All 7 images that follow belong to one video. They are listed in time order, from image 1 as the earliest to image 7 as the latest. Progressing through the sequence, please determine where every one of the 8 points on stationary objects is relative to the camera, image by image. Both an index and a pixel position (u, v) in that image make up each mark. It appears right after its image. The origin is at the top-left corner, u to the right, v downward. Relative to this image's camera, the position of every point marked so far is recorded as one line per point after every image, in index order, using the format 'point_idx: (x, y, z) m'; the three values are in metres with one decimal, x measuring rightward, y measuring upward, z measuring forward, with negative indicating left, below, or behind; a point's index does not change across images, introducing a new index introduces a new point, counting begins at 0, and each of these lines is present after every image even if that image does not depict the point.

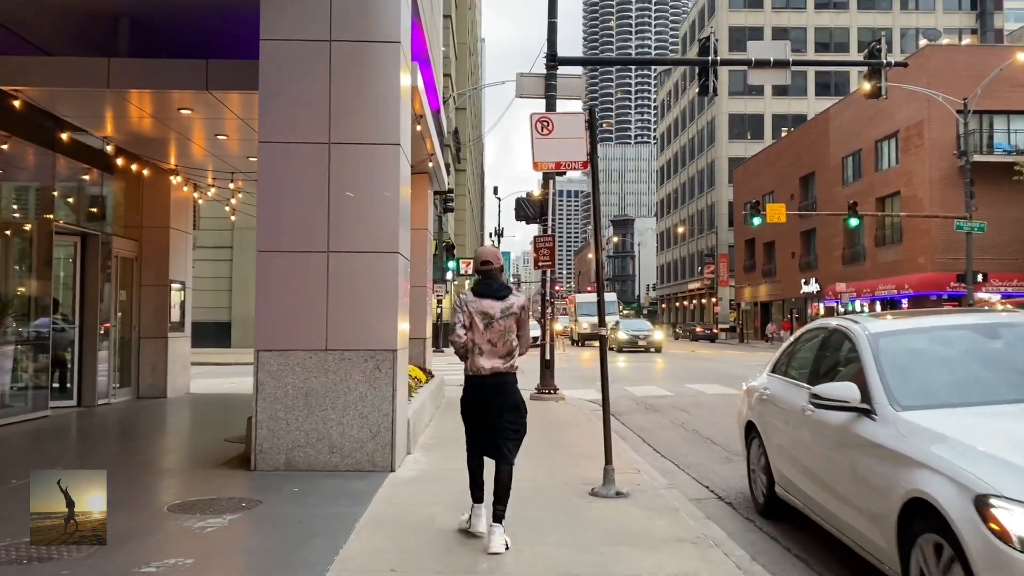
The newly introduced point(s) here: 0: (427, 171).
0: (-1.4, +1.8, +13.4) m
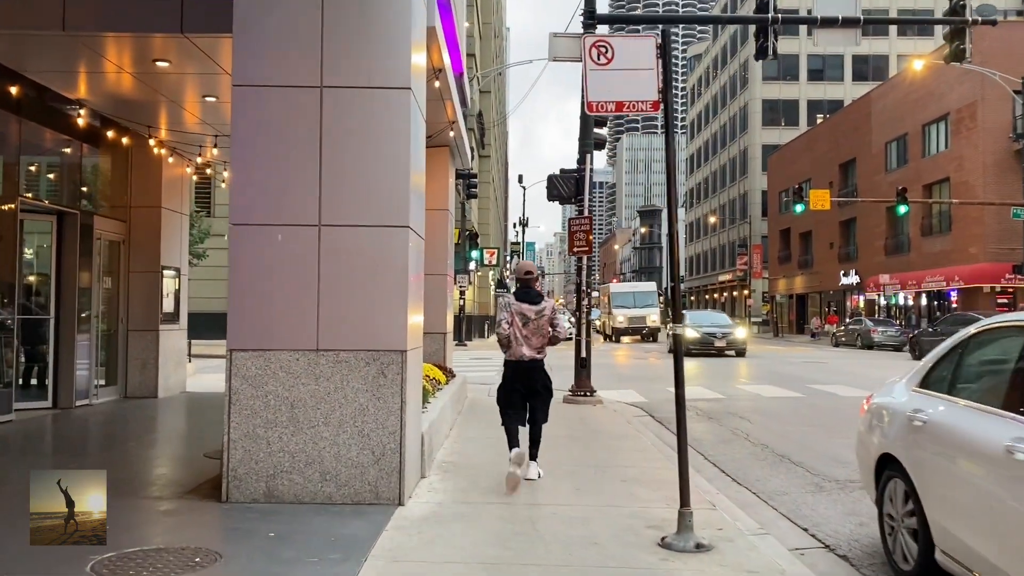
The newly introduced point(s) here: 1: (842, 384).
0: (-0.9, +2.0, +11.8) m
1: (+5.8, -1.7, +14.9) m
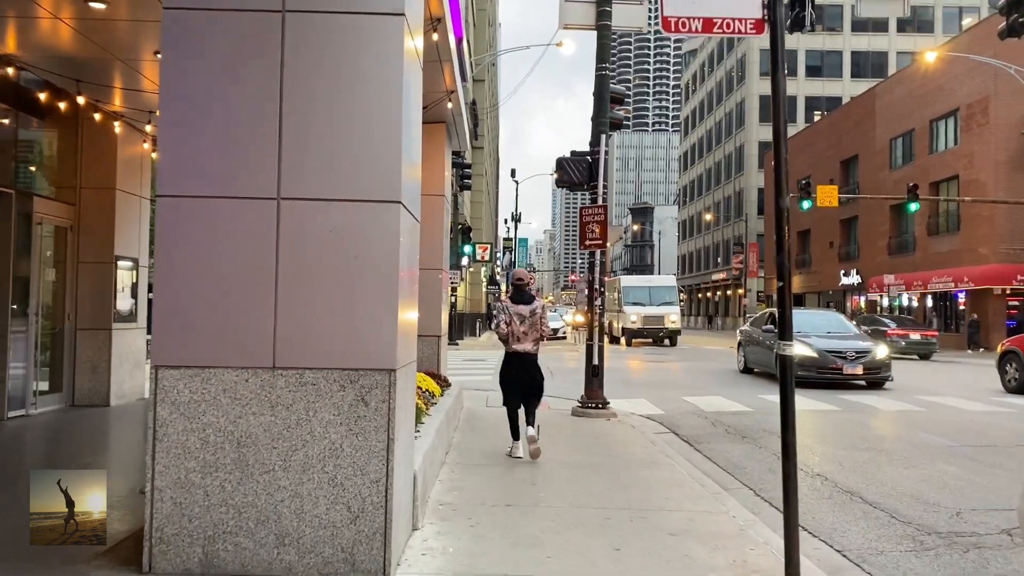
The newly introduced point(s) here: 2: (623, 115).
0: (-0.8, +2.0, +10.3) m
1: (+5.8, -1.7, +13.5) m
2: (+1.5, +2.4, +11.6) m
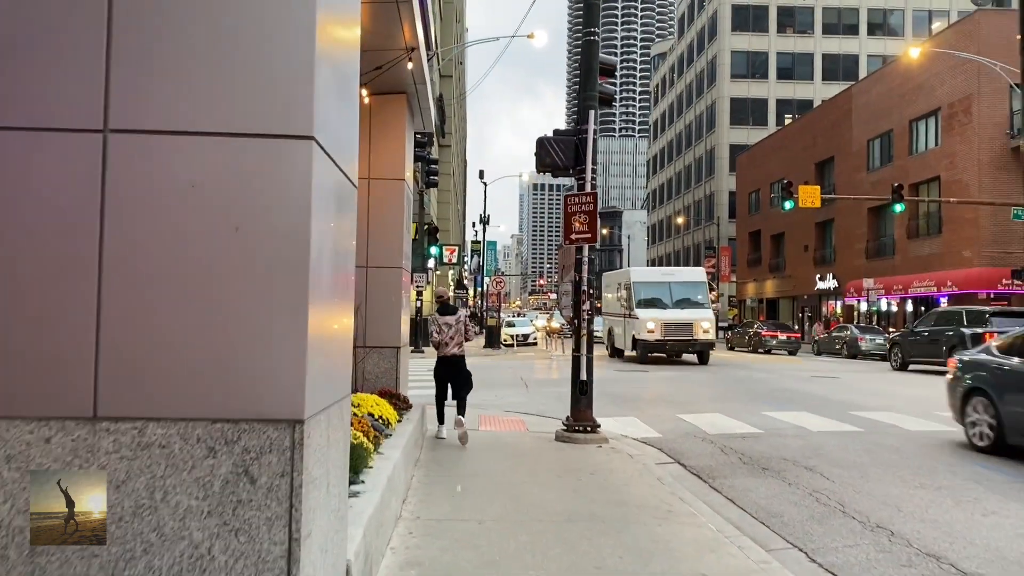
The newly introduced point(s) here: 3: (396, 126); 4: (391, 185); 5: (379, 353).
0: (-1.1, +2.0, +8.6) m
1: (+5.4, -1.8, +12.0) m
2: (+1.2, +2.3, +10.0) m
3: (-1.2, +1.7, +8.8) m
4: (-1.2, +1.1, +8.8) m
5: (-1.4, -0.7, +8.9) m
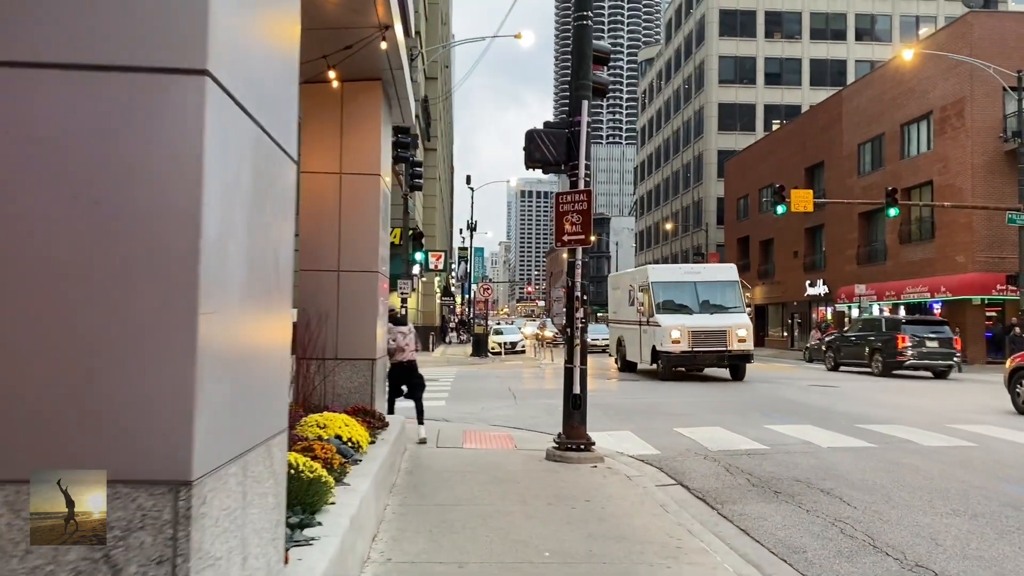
0: (-1.2, +2.0, +7.8) m
1: (+5.2, -1.8, +11.3) m
2: (+1.0, +2.3, +9.2) m
3: (-1.4, +1.7, +8.1) m
4: (-1.4, +1.0, +8.0) m
5: (-1.5, -0.7, +8.1) m
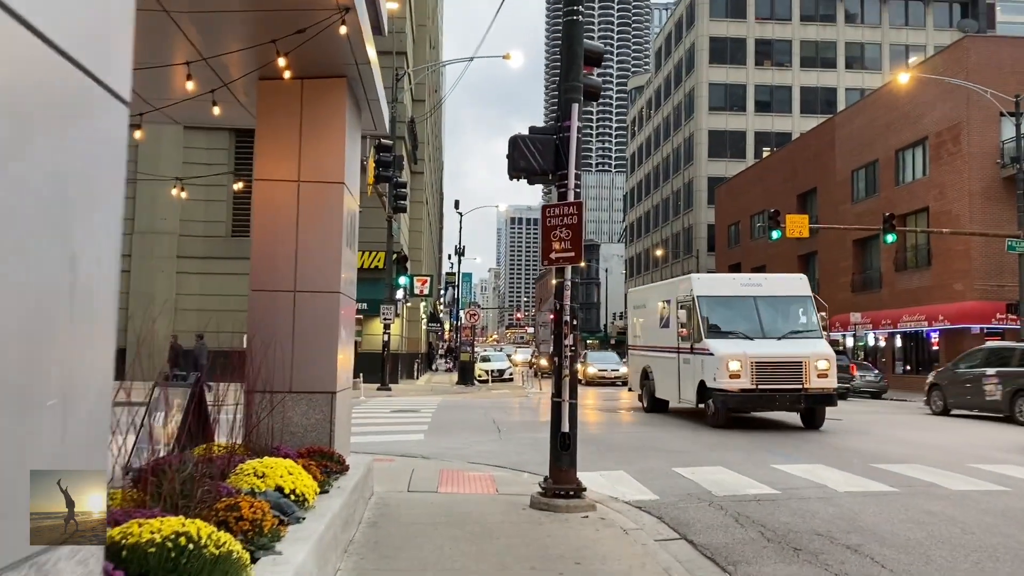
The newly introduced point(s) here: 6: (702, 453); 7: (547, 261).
0: (-1.4, +1.8, +6.9) m
1: (+5.0, -2.2, +10.3) m
2: (+0.9, +2.0, +8.4) m
3: (-1.5, +1.5, +7.1) m
4: (-1.5, +0.8, +7.1) m
5: (-1.7, -0.9, +7.1) m
6: (+2.5, -2.2, +11.3) m
7: (+0.3, +0.3, +7.8) m
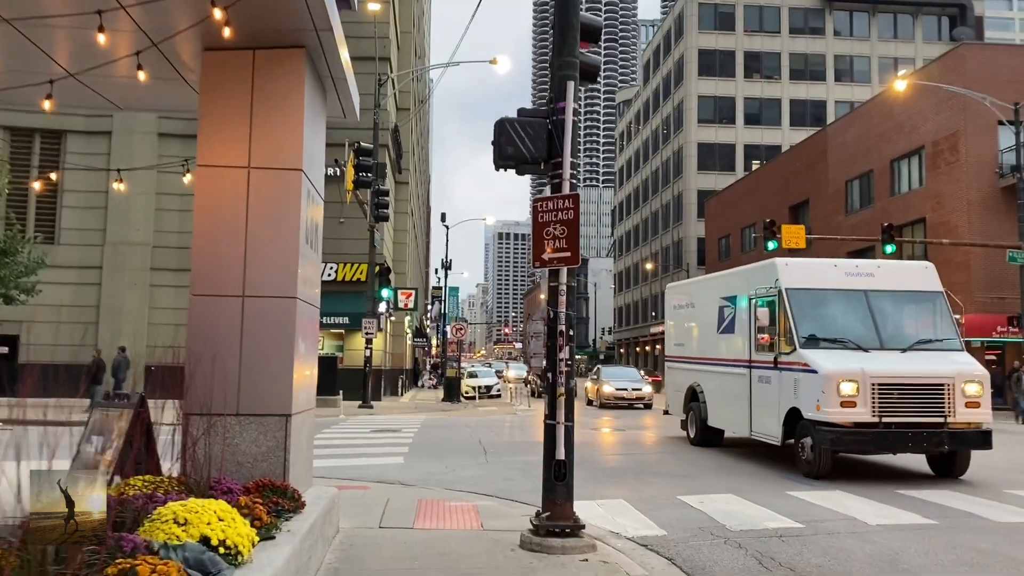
0: (-1.5, +1.8, +5.9) m
1: (+4.9, -2.2, +9.4) m
2: (+0.7, +2.0, +7.4) m
3: (-1.6, +1.4, +6.1) m
4: (-1.6, +0.8, +6.1) m
5: (-1.8, -1.0, +6.0) m
6: (+2.4, -2.3, +10.3) m
7: (+0.2, +0.2, +6.8) m
